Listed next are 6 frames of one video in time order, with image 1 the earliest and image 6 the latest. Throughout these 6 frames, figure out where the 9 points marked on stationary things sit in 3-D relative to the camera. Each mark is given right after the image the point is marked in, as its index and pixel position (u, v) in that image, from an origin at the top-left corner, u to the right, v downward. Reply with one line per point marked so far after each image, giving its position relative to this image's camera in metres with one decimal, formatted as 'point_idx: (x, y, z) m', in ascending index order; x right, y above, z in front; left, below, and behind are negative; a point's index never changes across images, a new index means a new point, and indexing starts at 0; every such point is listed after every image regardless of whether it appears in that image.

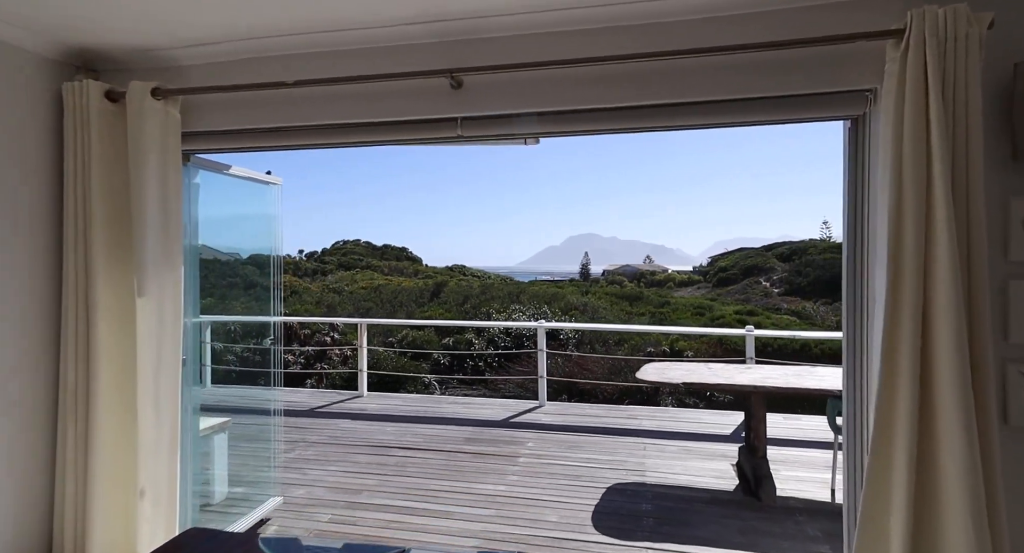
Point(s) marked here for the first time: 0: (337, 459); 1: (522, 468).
0: (-0.9, -1.0, +2.9) m
1: (0.0, -1.0, +2.9) m
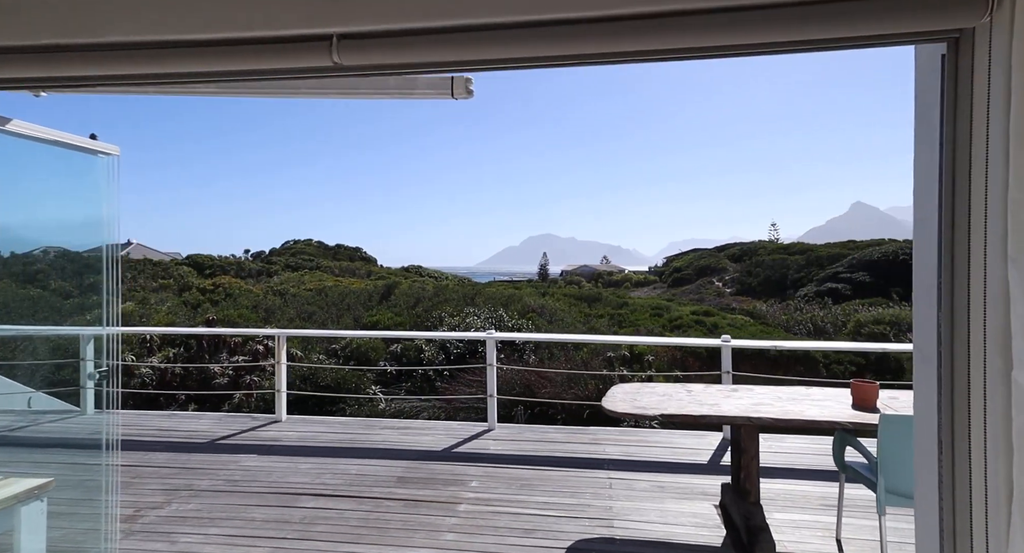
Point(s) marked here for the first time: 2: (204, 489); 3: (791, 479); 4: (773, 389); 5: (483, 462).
0: (-1.2, -1.0, +2.3) m
1: (-0.2, -1.0, +2.3) m
2: (-1.4, -1.0, +2.6) m
3: (+1.4, -1.0, +2.8) m
4: (+1.1, -0.5, +2.4) m
5: (-0.2, -1.0, +3.0) m
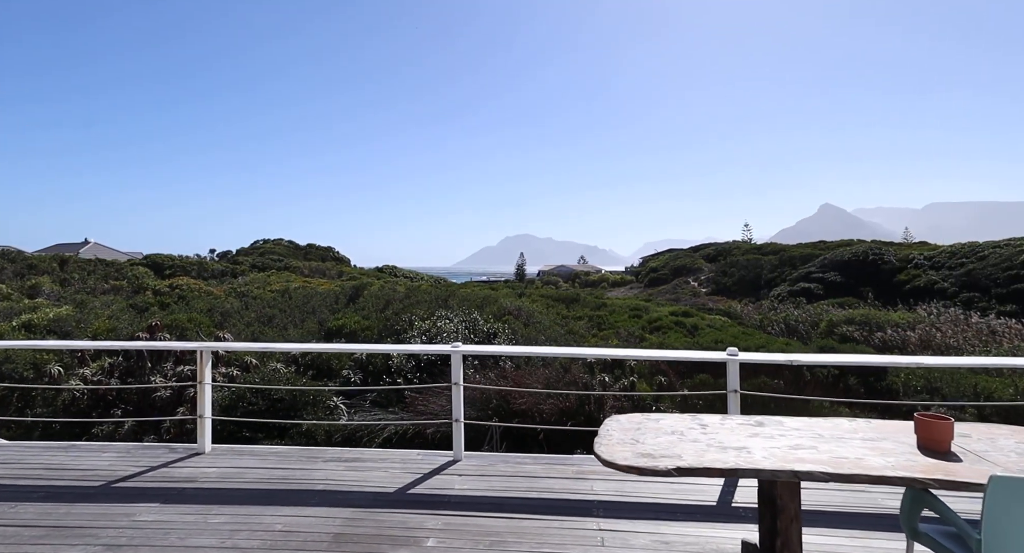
0: (-1.3, -1.0, +1.7) m
1: (-0.3, -1.0, +1.7) m
2: (-1.5, -1.0, +1.9) m
3: (+1.2, -1.0, +2.3) m
4: (+1.0, -0.5, +1.9) m
5: (-0.3, -1.0, +2.4) m
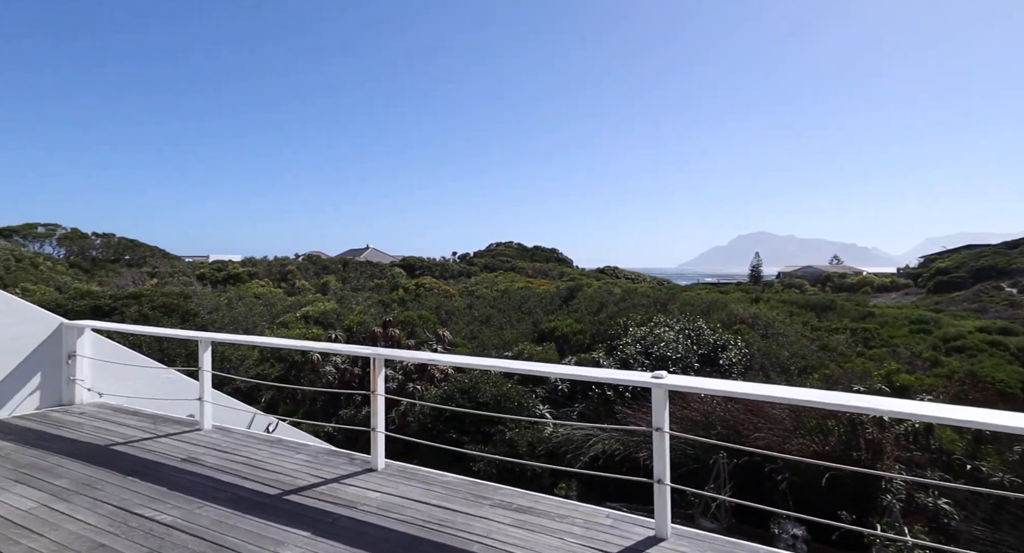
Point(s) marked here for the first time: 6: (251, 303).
0: (-0.8, -1.0, +1.3) m
1: (+0.1, -1.0, +1.0) m
2: (-1.0, -1.0, +1.6) m
3: (+1.7, -1.0, +0.9) m
4: (+1.3, -0.5, +0.6) m
5: (+0.3, -1.0, +1.6) m
6: (-6.2, -0.6, +13.4) m
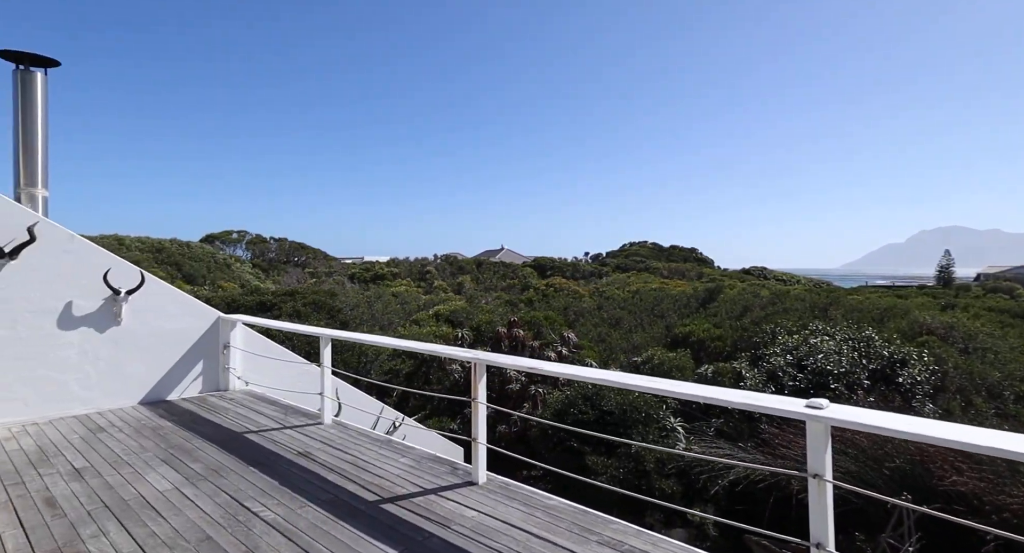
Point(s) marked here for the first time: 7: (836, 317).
0: (-0.7, -0.9, +1.1) m
1: (+0.1, -1.0, +0.6) m
2: (-0.7, -0.9, +1.5) m
3: (+1.7, -1.0, +0.1) m
4: (+1.3, -0.5, 0.0) m
5: (+0.5, -1.0, +1.1) m
6: (-3.1, -0.6, +14.2) m
7: (+4.5, -0.6, +8.0) m
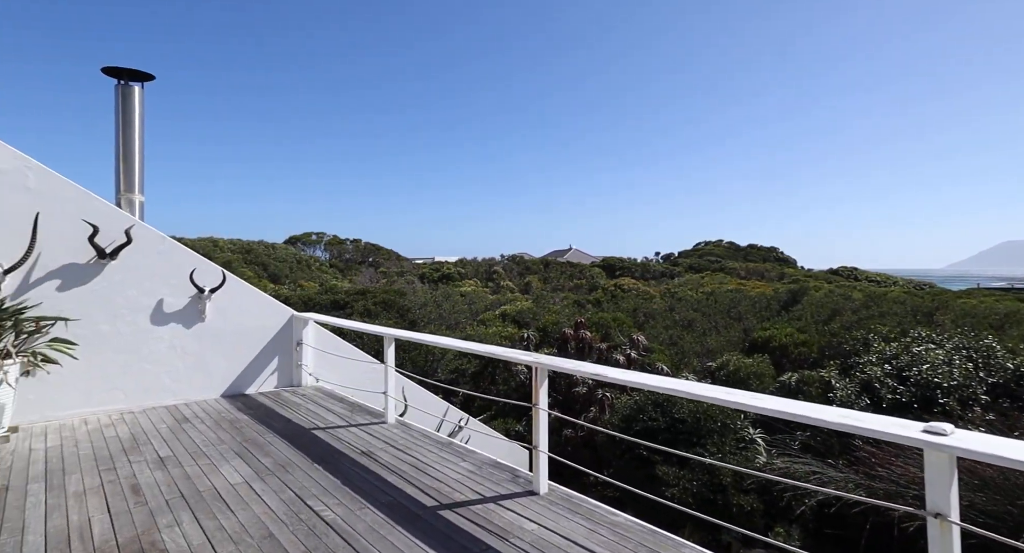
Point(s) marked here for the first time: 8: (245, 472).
0: (-0.6, -0.9, +1.1) m
1: (+0.2, -1.0, +0.5) m
2: (-0.6, -0.9, +1.4) m
3: (+1.6, -1.0, -0.2) m
4: (+1.2, -0.5, -0.3) m
5: (+0.6, -1.0, +0.9) m
6: (-1.4, -0.6, +14.3) m
7: (+5.4, -0.6, +7.3) m
8: (-1.7, -1.2, +3.5) m
